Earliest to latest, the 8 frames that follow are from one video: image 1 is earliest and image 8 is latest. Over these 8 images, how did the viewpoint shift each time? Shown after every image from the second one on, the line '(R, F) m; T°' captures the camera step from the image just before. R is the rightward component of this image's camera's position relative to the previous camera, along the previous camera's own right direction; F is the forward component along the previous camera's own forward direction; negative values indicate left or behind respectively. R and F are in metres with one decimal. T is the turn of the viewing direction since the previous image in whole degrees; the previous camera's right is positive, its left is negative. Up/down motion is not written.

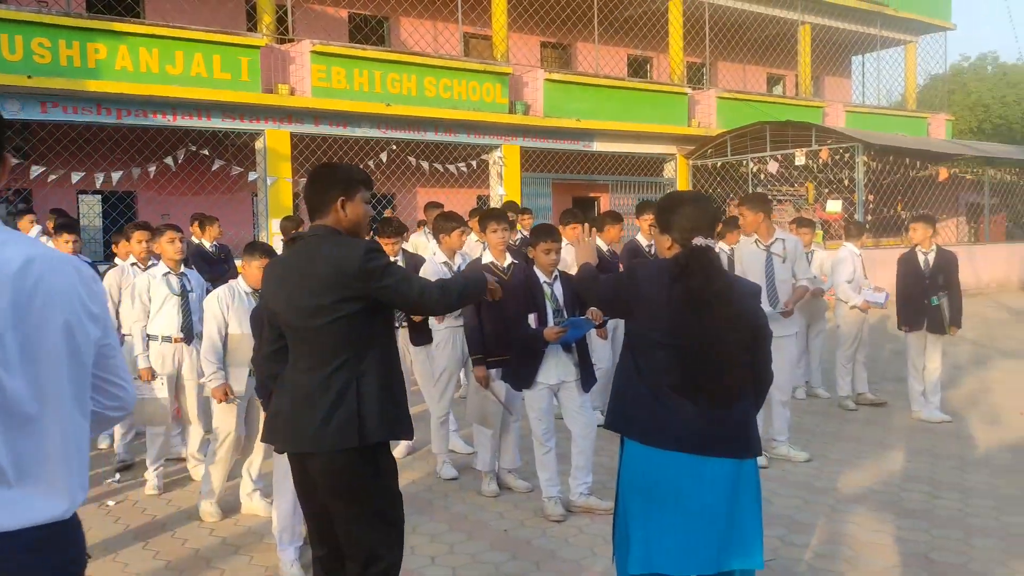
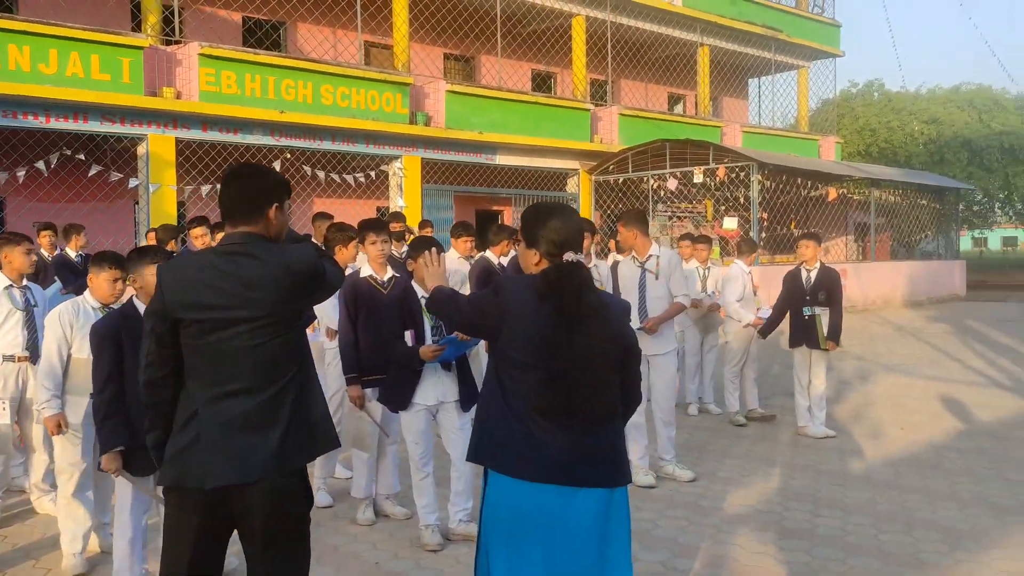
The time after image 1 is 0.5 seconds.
(+0.2, +0.2) m; +6°
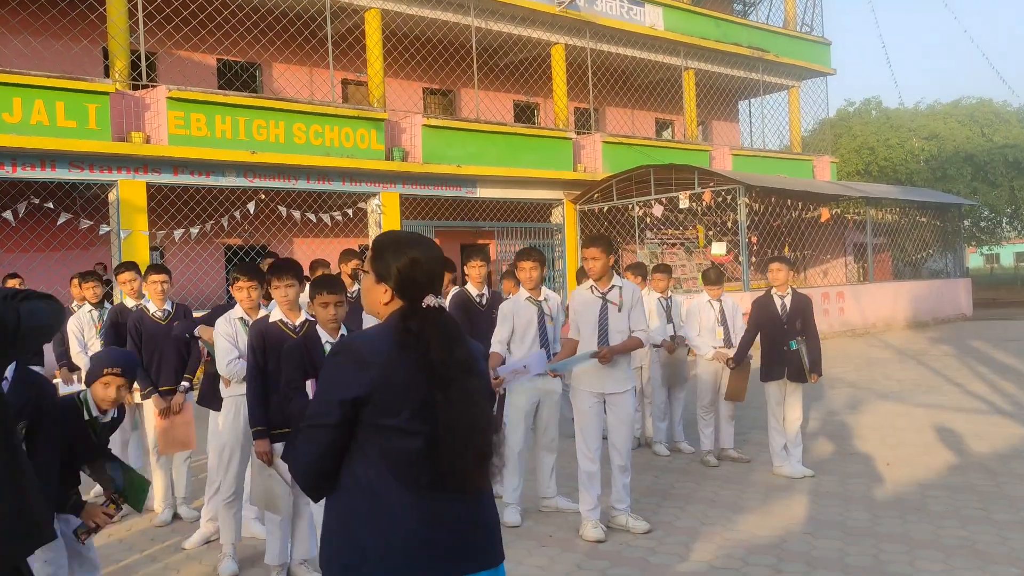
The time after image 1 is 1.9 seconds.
(+0.5, +0.5) m; -1°
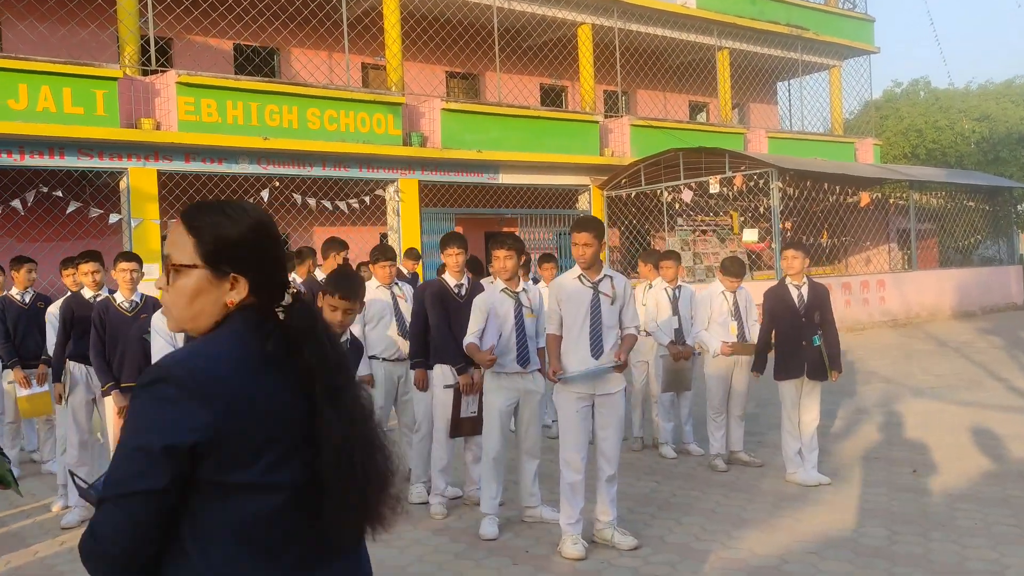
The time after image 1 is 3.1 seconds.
(+0.4, +0.5) m; -3°
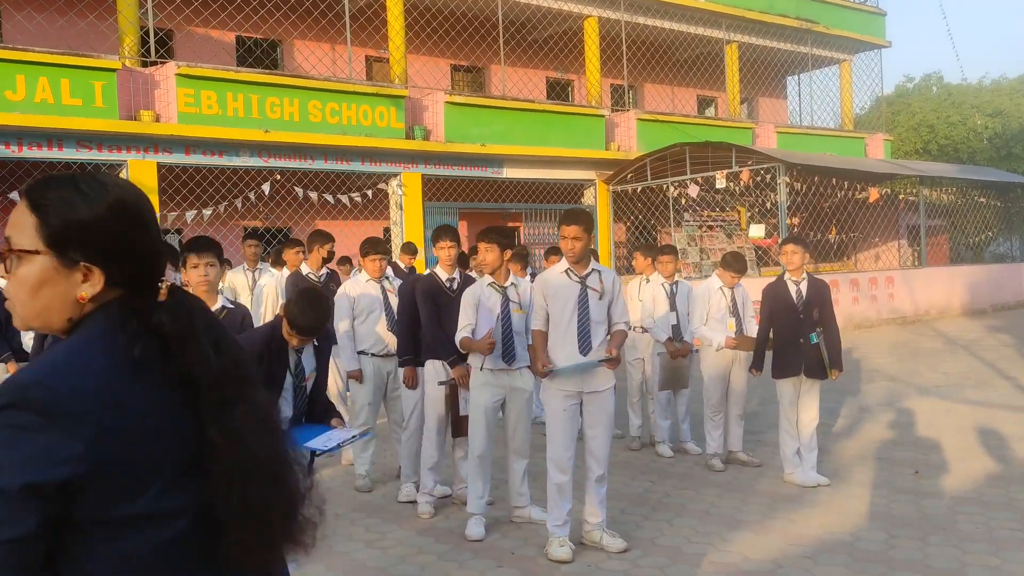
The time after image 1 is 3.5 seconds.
(+0.1, +0.1) m; -1°
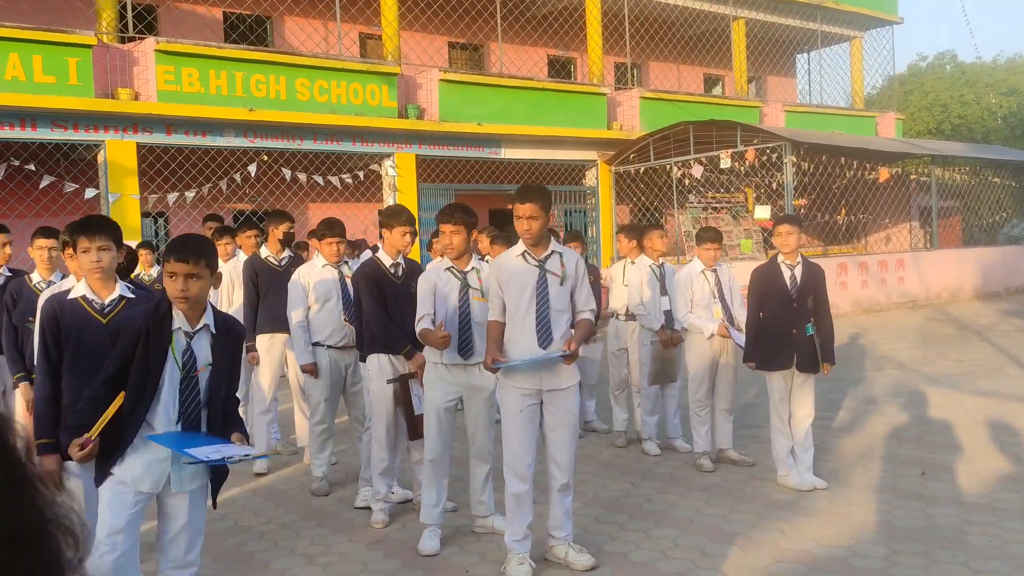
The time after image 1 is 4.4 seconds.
(+0.3, +0.5) m; -1°
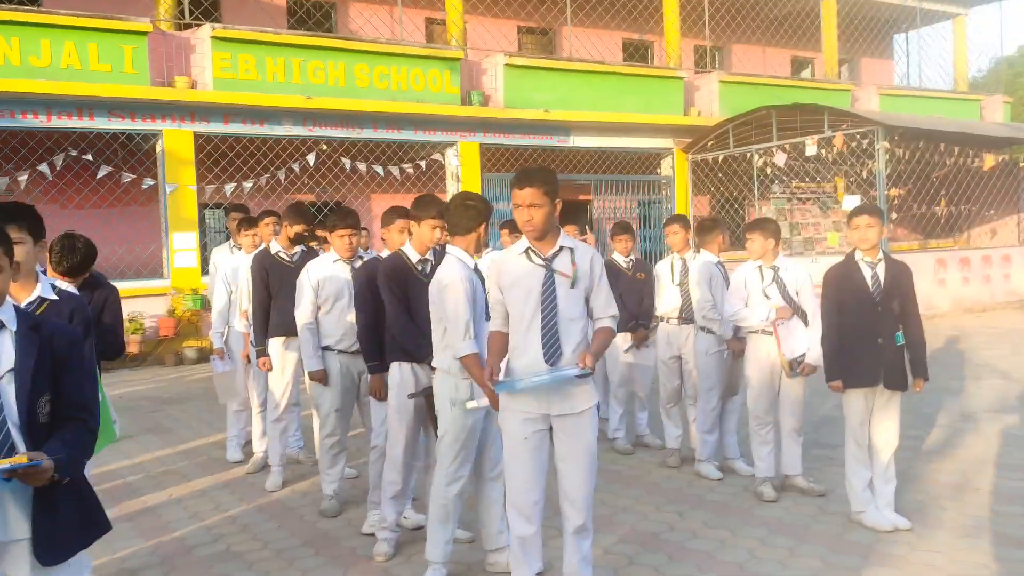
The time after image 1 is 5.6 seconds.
(+0.3, +0.6) m; -6°
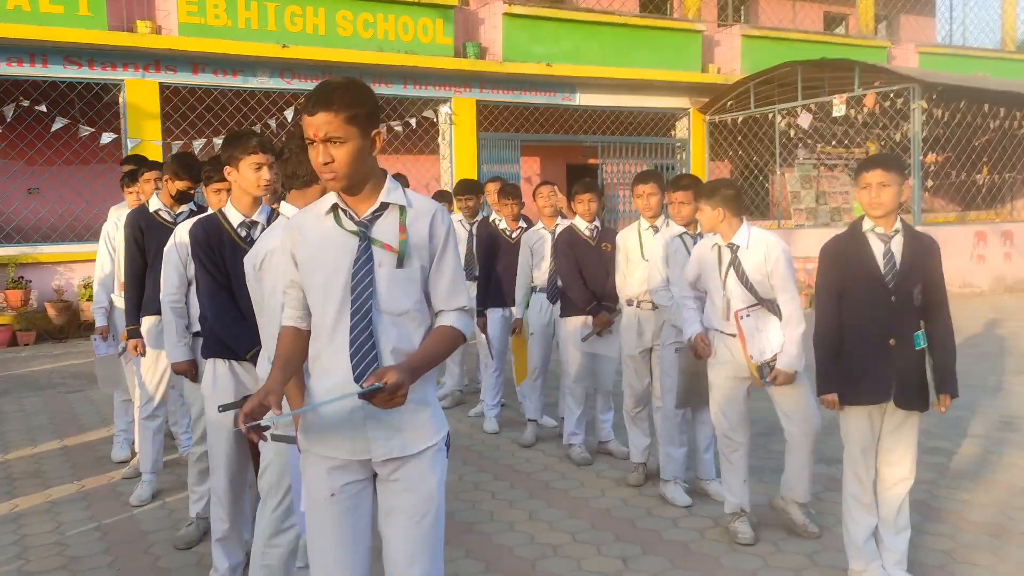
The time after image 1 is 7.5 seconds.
(+0.6, +1.1) m; -2°
